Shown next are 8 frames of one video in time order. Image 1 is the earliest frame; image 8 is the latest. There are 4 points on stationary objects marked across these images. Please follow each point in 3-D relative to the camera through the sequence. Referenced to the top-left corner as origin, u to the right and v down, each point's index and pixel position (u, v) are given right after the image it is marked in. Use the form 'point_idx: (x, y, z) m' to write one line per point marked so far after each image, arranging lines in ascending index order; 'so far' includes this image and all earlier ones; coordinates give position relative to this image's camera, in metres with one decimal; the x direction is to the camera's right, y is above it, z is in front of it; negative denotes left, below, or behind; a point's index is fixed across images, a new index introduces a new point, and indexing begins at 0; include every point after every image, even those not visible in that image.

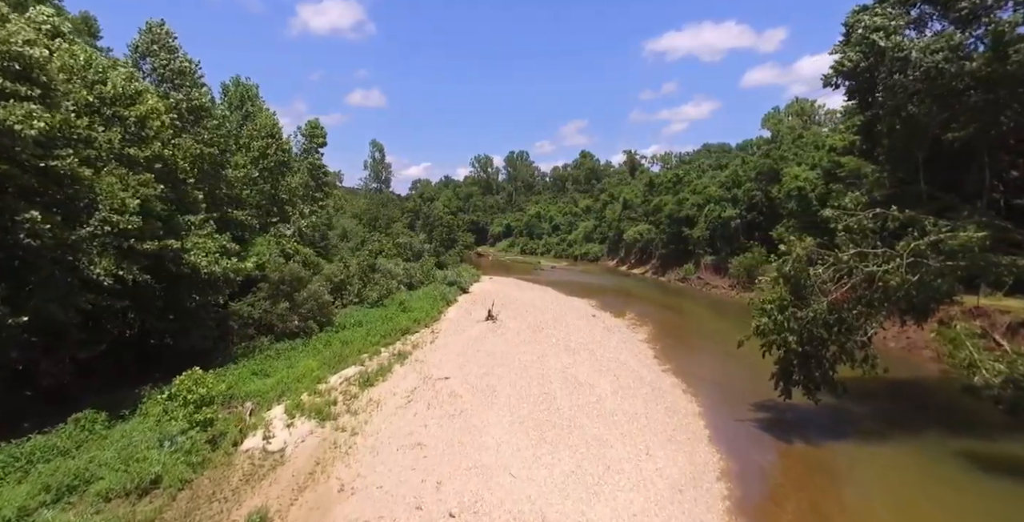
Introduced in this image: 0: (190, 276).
0: (-11.3, -0.5, +19.7) m
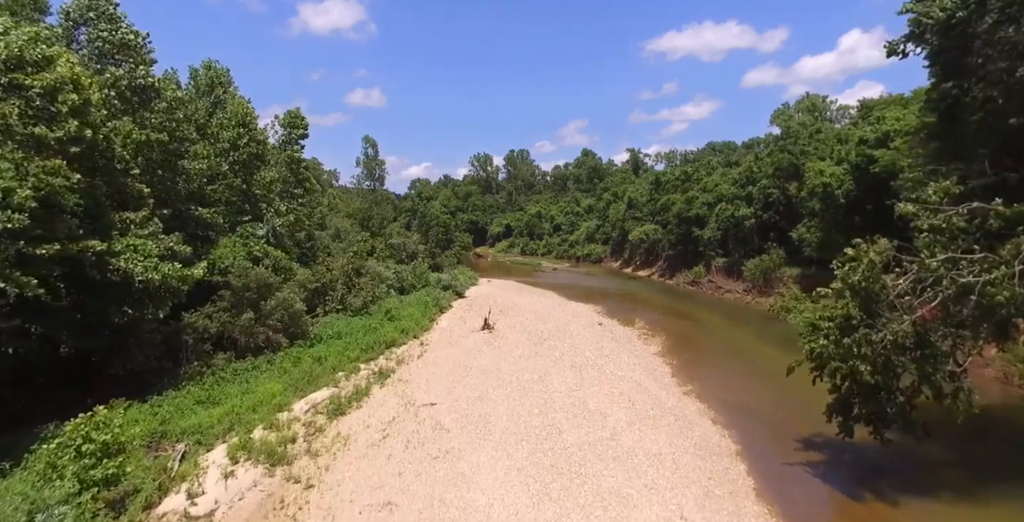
0: (-11.4, -0.7, +16.3) m
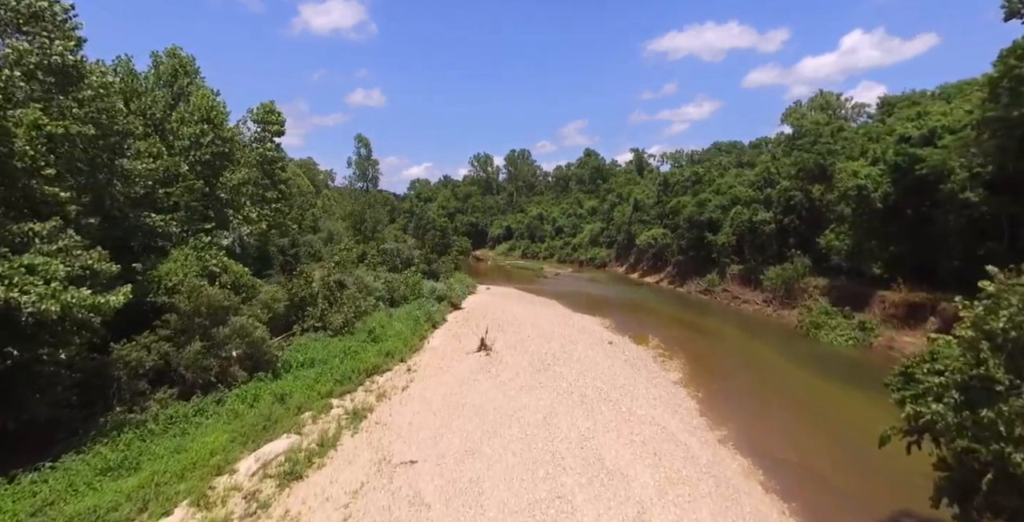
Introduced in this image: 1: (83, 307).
0: (-11.4, -1.3, +12.6) m
1: (-10.3, -1.1, +13.5) m
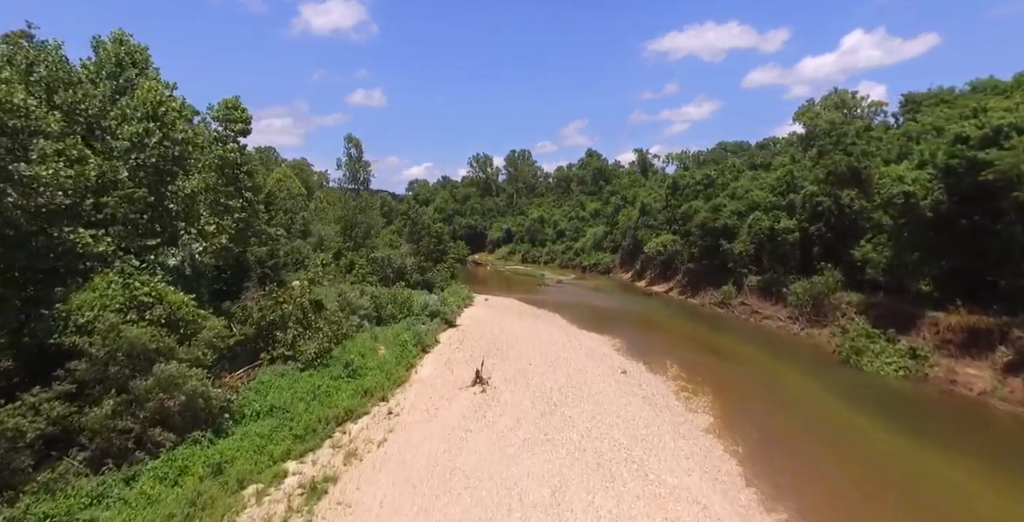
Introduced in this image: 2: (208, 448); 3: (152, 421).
0: (-11.4, -2.2, +8.6) m
1: (-10.3, -2.0, +9.5) m
2: (-8.5, -5.2, +15.7) m
3: (-9.8, -4.4, +15.4) m
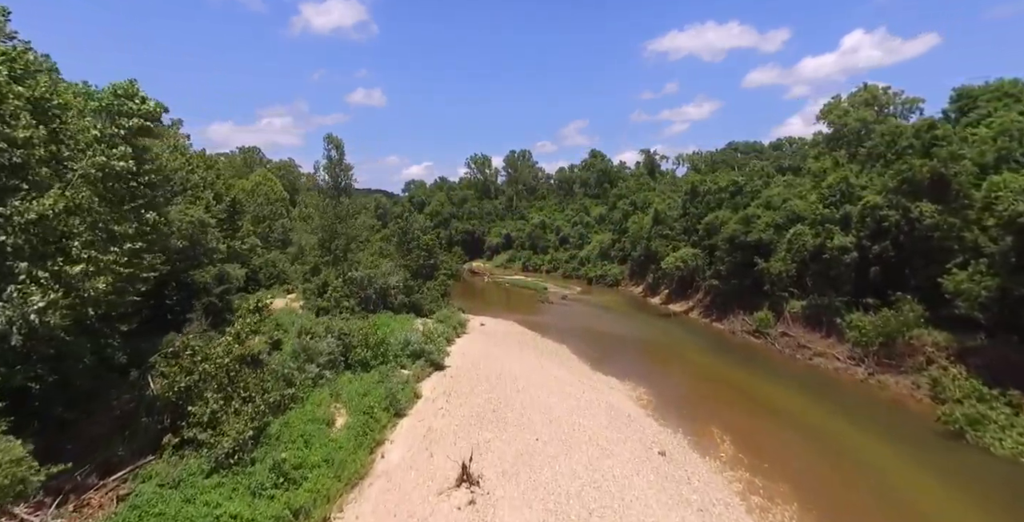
0: (-11.4, -3.8, +1.1) m
1: (-10.3, -3.6, +2.0) m
2: (-8.5, -6.9, +8.2) m
3: (-9.8, -6.0, +7.9) m
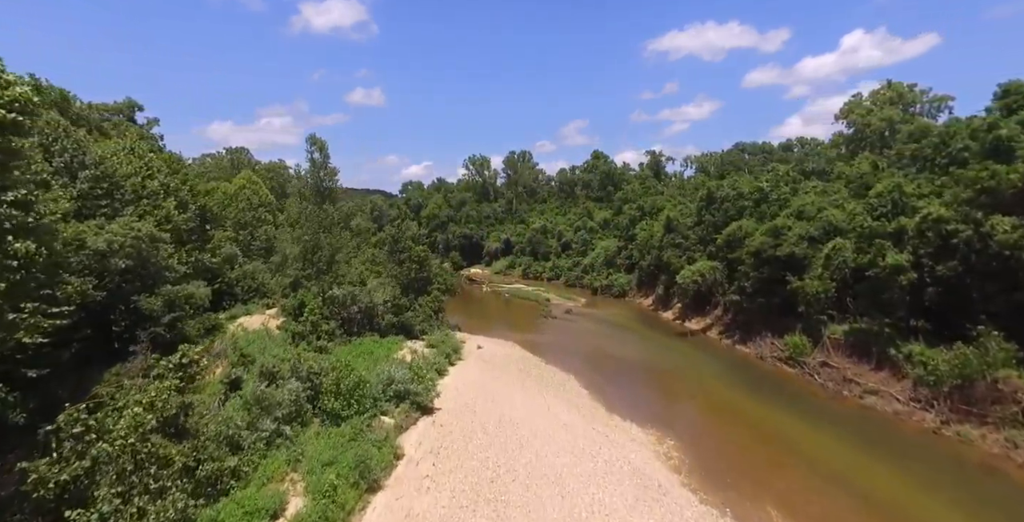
0: (-11.3, -5.0, -4.2) m
1: (-10.2, -4.9, -3.3) m
2: (-8.4, -8.1, +2.9) m
3: (-9.7, -7.2, +2.6) m
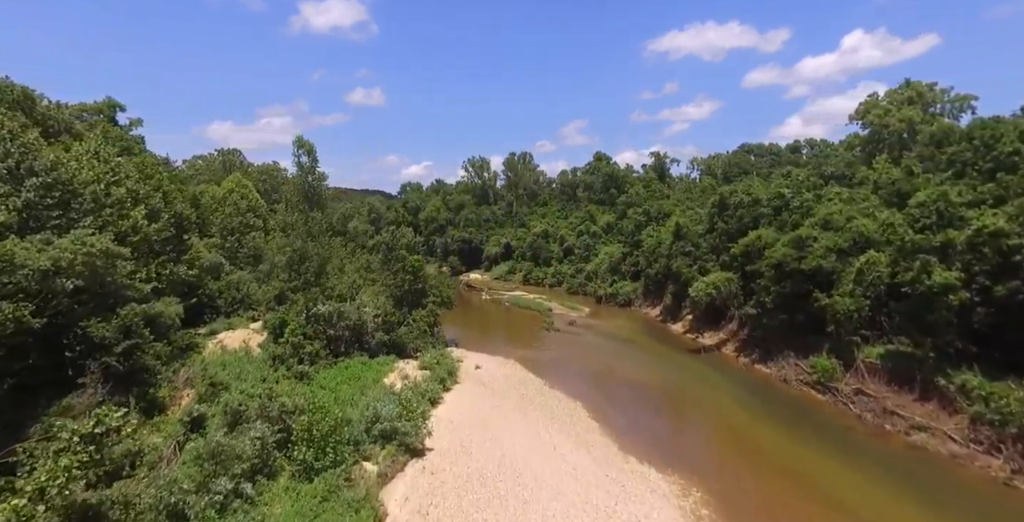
0: (-11.2, -6.0, -7.8) m
1: (-10.1, -5.8, -6.9) m
2: (-8.3, -9.0, -0.6) m
3: (-9.6, -8.2, -0.9) m
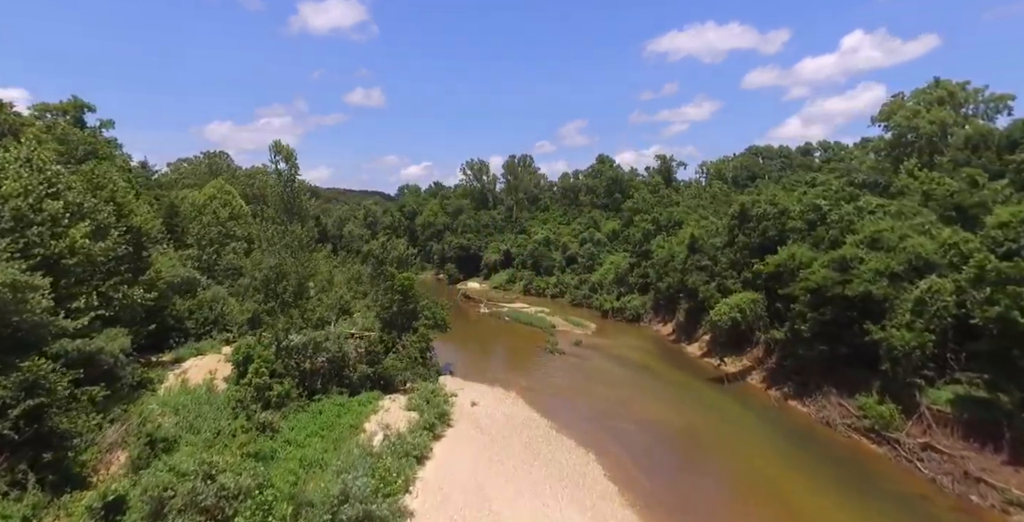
0: (-11.1, -7.4, -13.0) m
1: (-10.0, -7.2, -12.1) m
2: (-8.2, -10.5, -5.8) m
3: (-9.5, -9.6, -6.2) m
